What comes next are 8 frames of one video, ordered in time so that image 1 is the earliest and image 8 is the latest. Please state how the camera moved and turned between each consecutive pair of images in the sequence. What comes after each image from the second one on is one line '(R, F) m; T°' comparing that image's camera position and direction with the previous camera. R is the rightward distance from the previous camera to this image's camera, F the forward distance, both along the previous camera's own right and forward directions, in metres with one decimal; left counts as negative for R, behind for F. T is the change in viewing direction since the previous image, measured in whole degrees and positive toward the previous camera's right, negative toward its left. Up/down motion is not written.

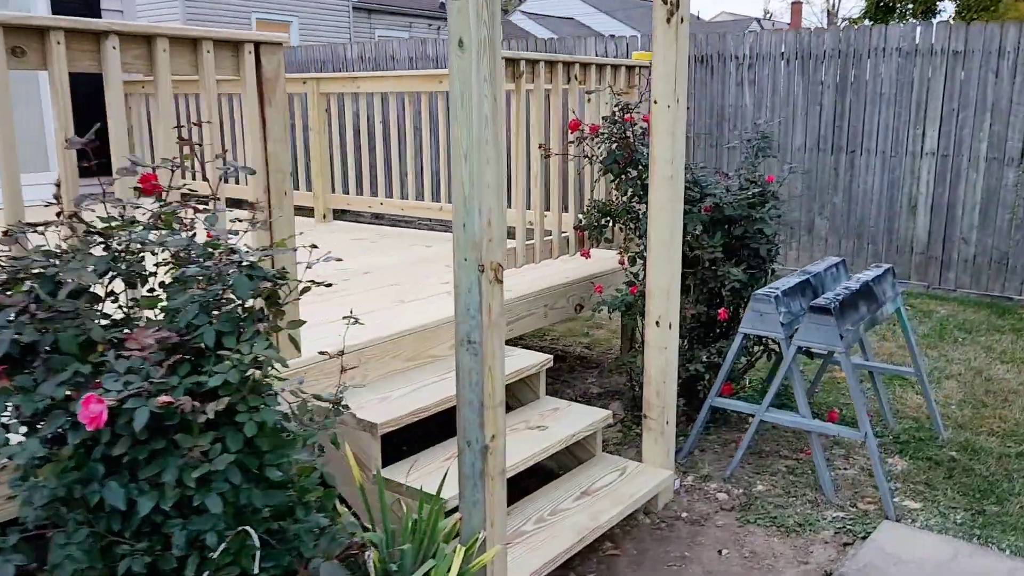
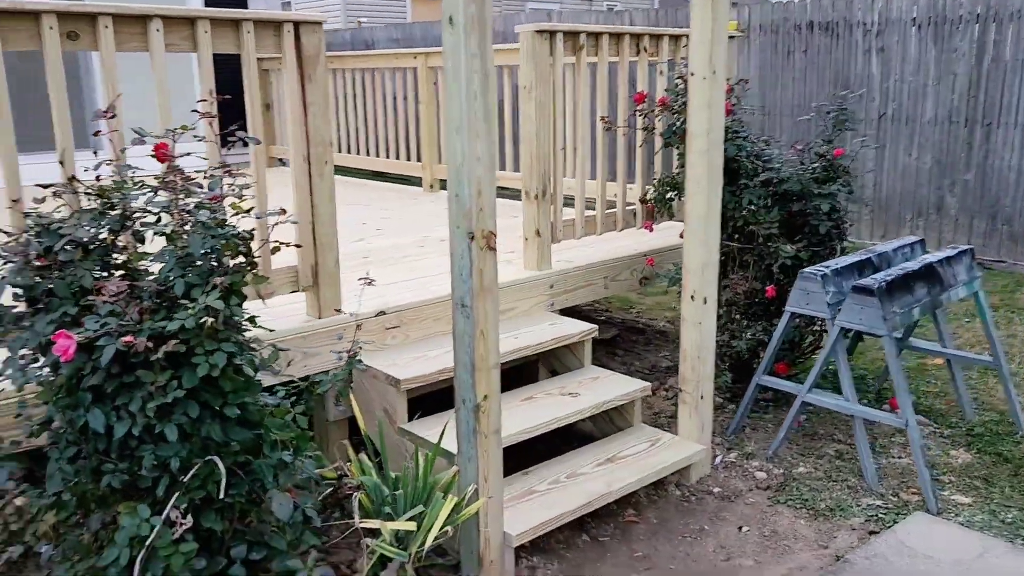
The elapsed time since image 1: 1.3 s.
(+0.4, -0.1) m; -11°
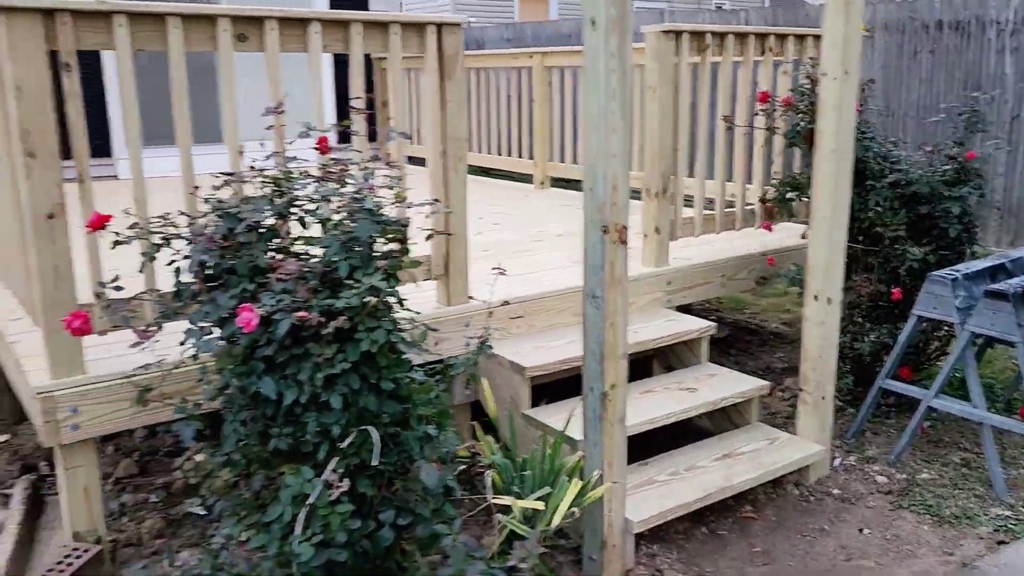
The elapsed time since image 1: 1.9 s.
(-0.1, -0.1) m; -6°
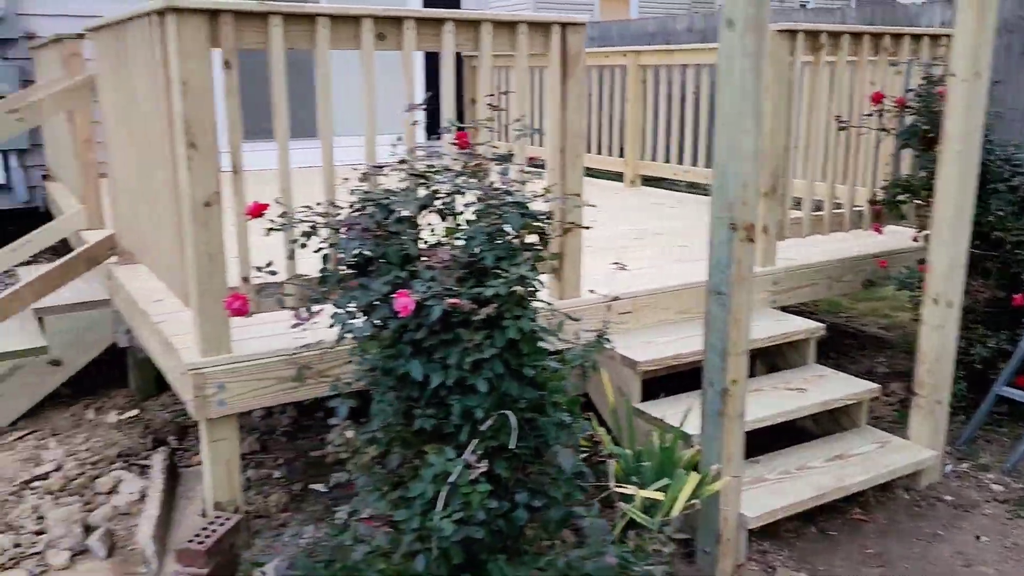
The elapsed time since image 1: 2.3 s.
(-0.2, -0.1) m; -4°
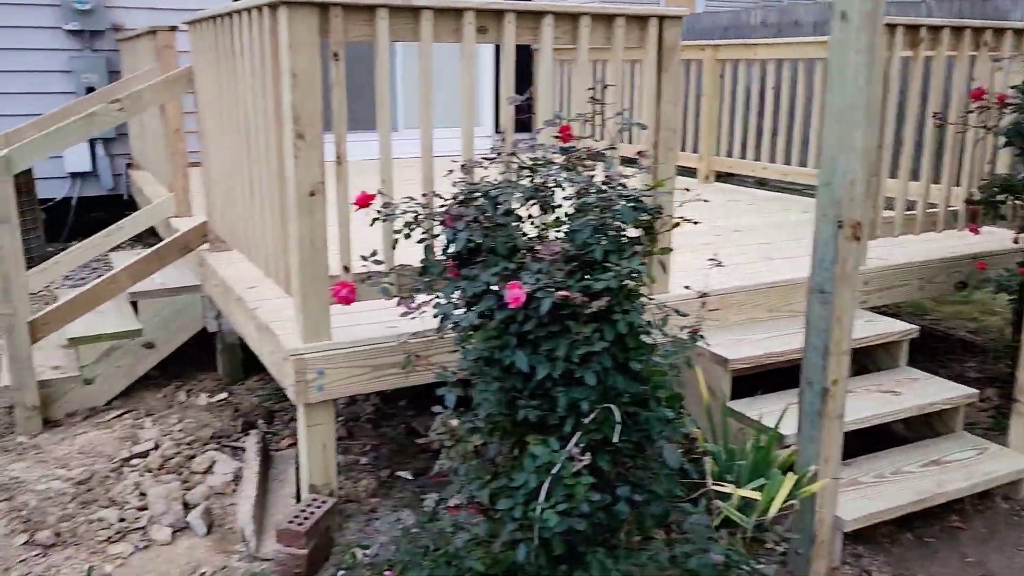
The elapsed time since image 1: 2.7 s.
(-0.1, 0.0) m; -4°
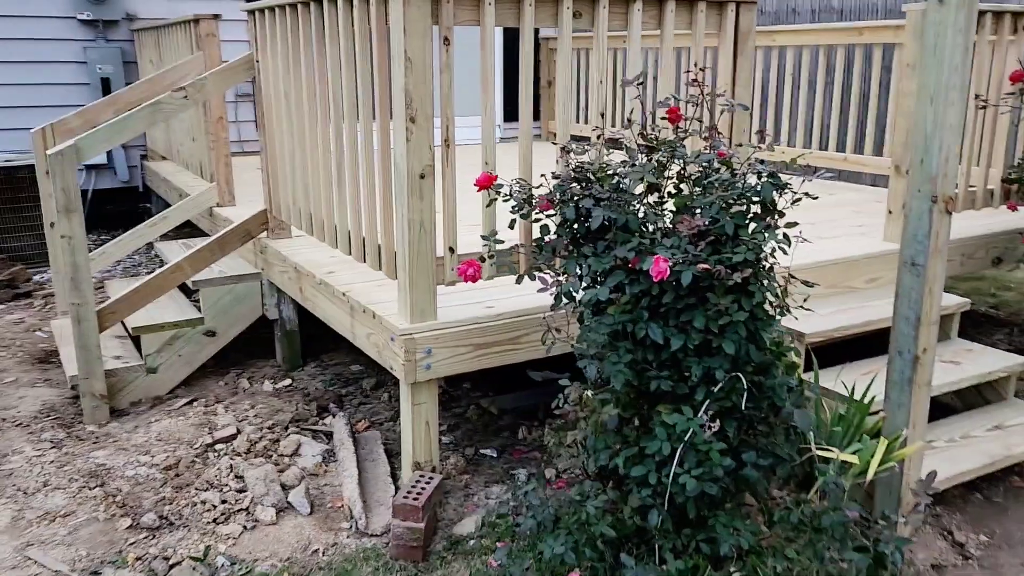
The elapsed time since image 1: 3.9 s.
(-0.4, -0.1) m; +2°
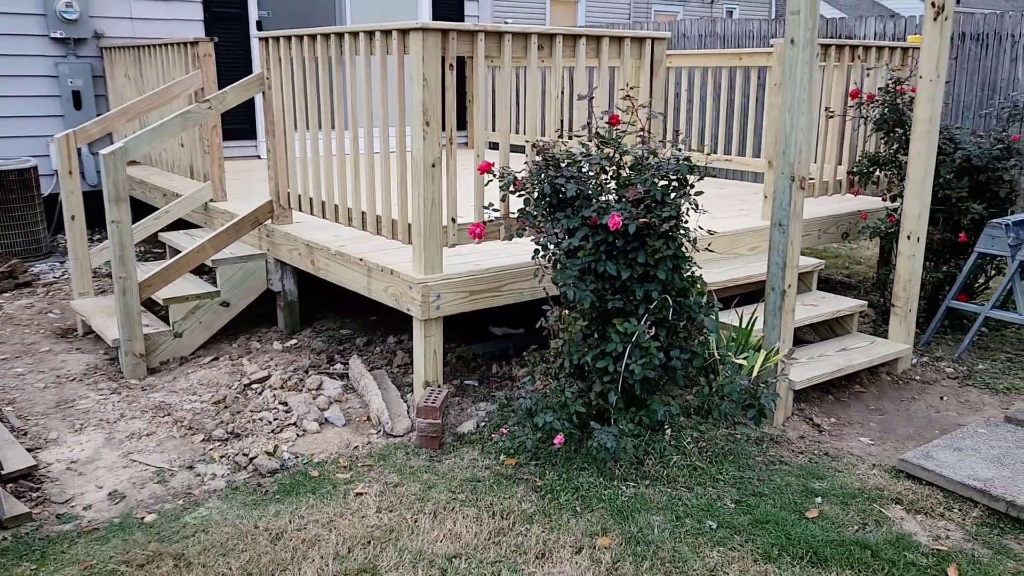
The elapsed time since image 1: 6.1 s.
(-0.4, -0.9) m; +7°
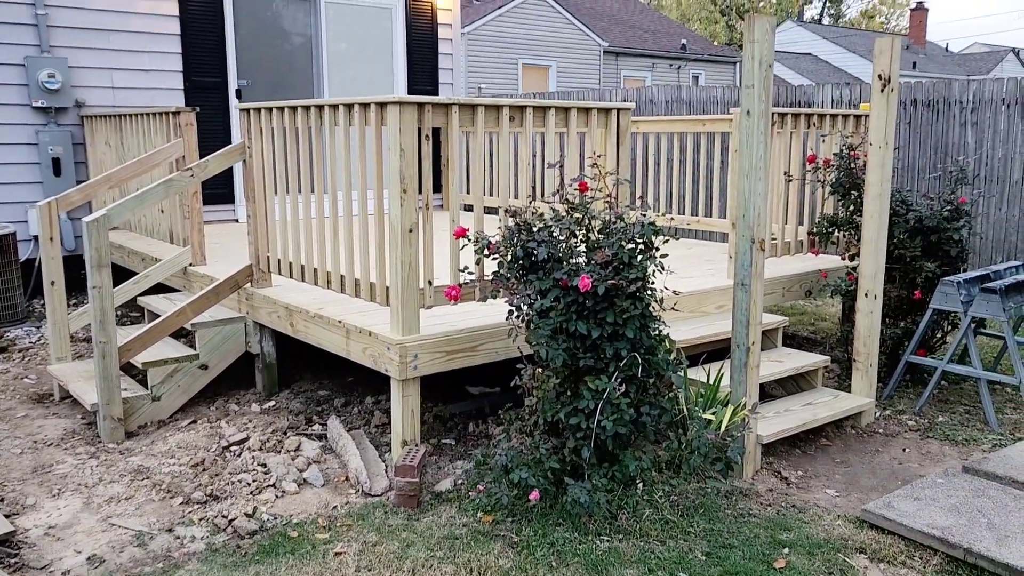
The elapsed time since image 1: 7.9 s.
(0.0, -0.1) m; +2°
